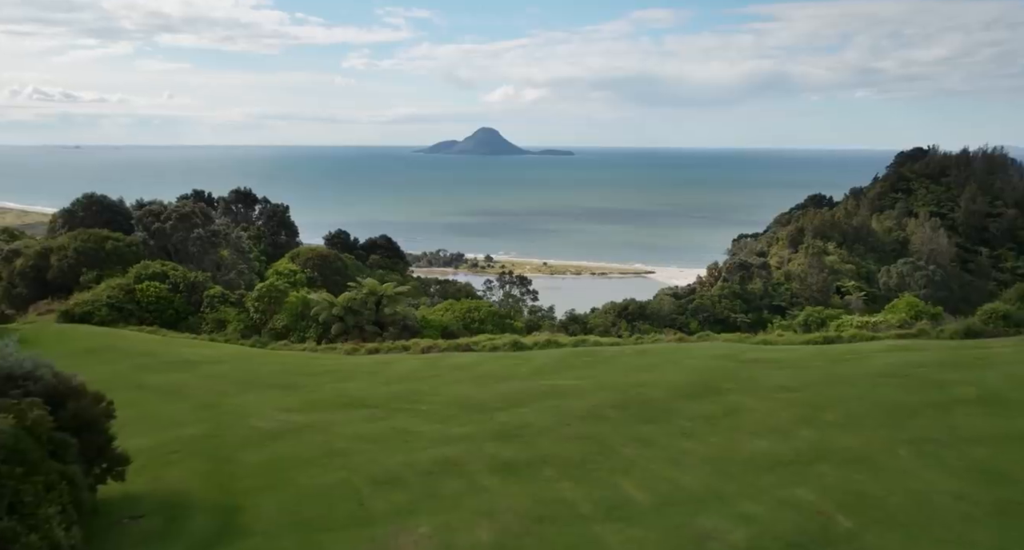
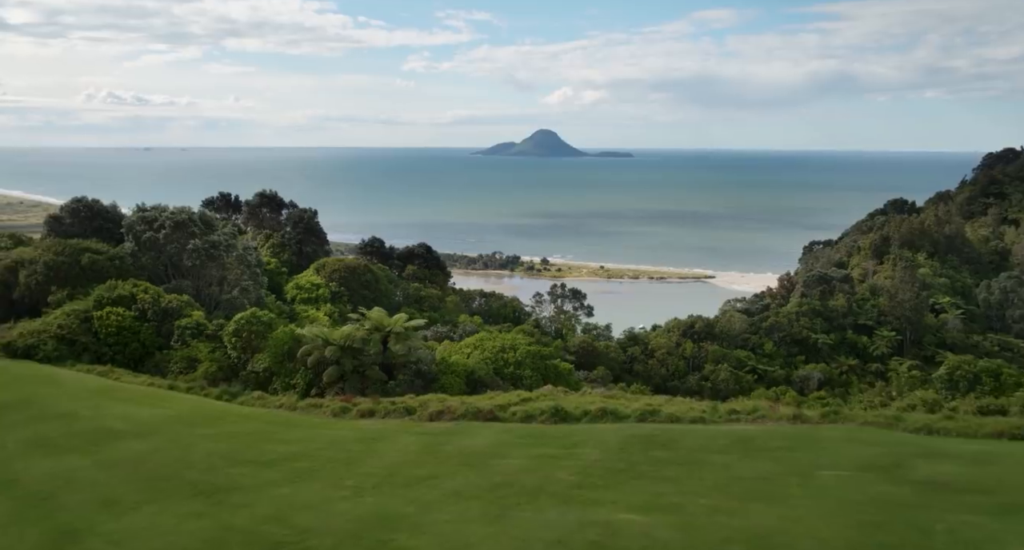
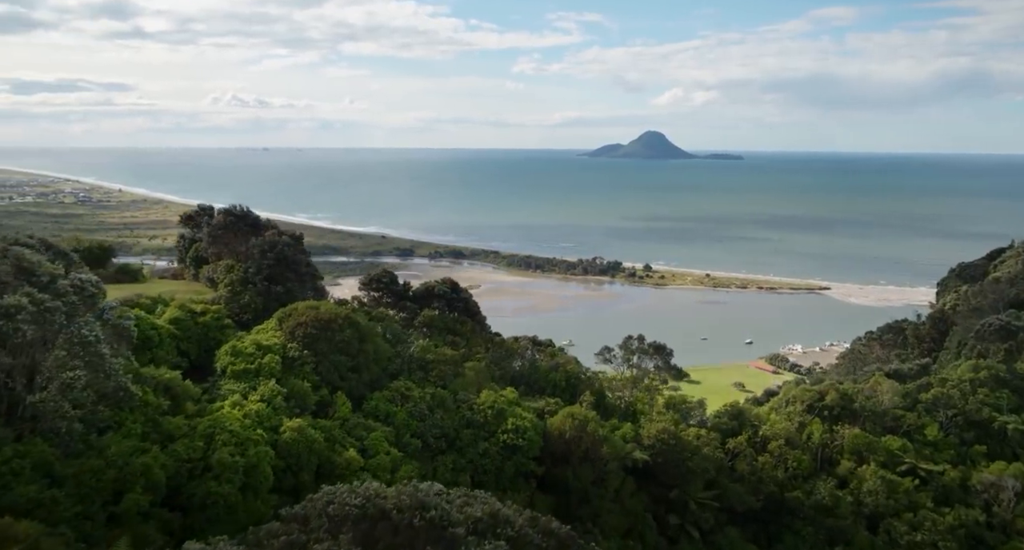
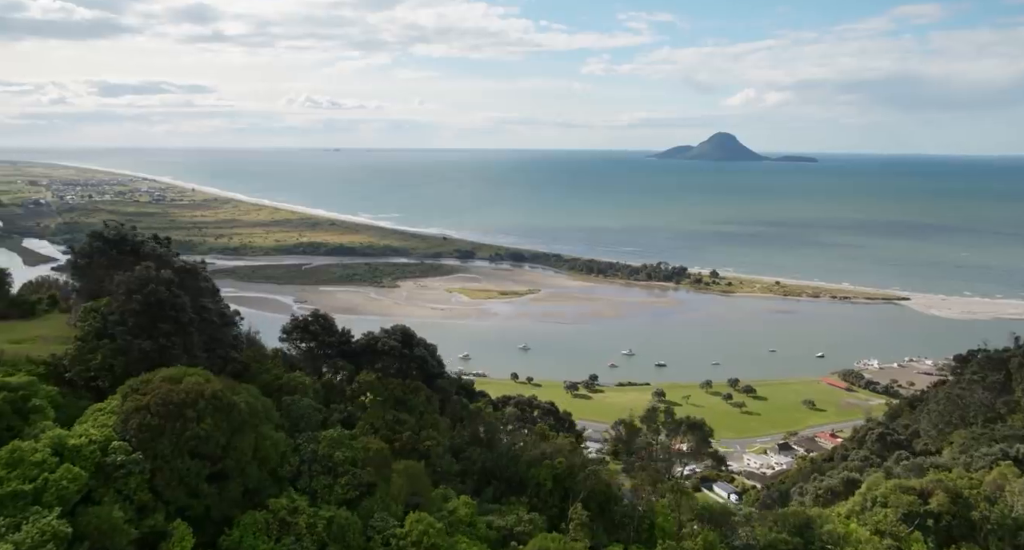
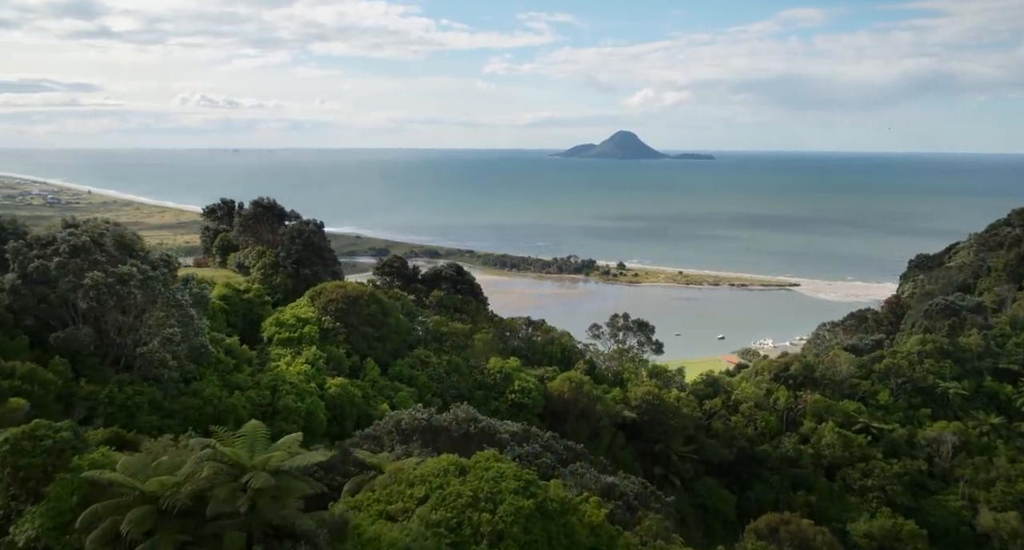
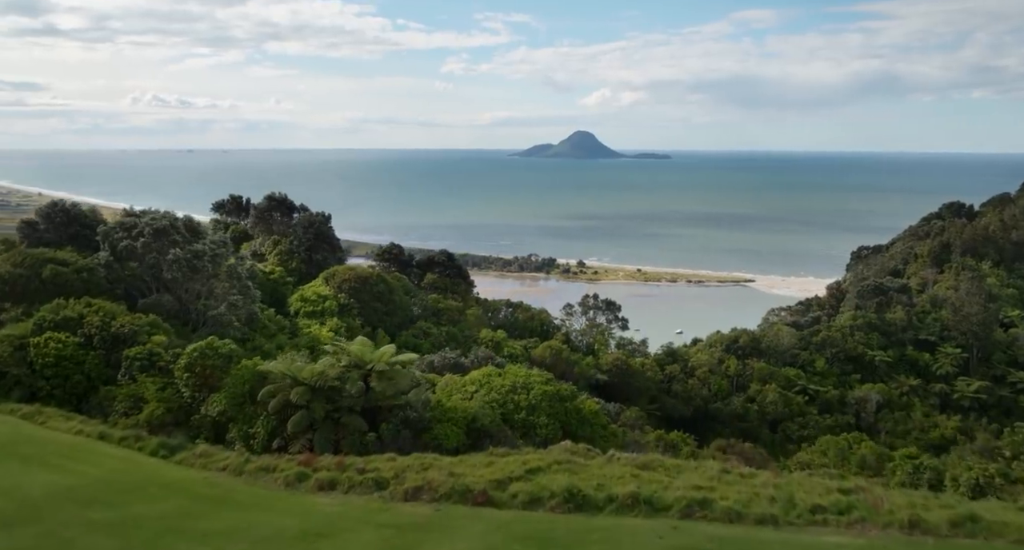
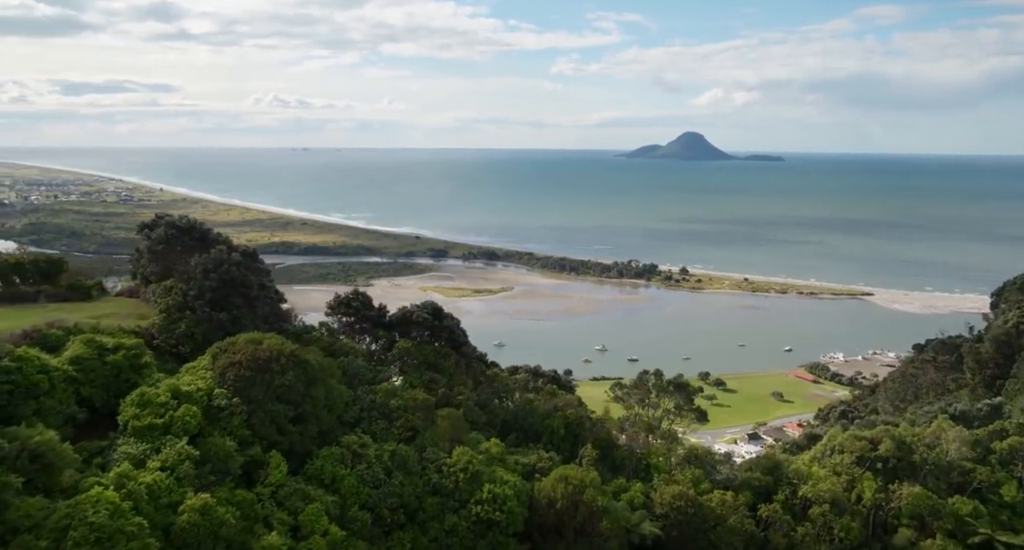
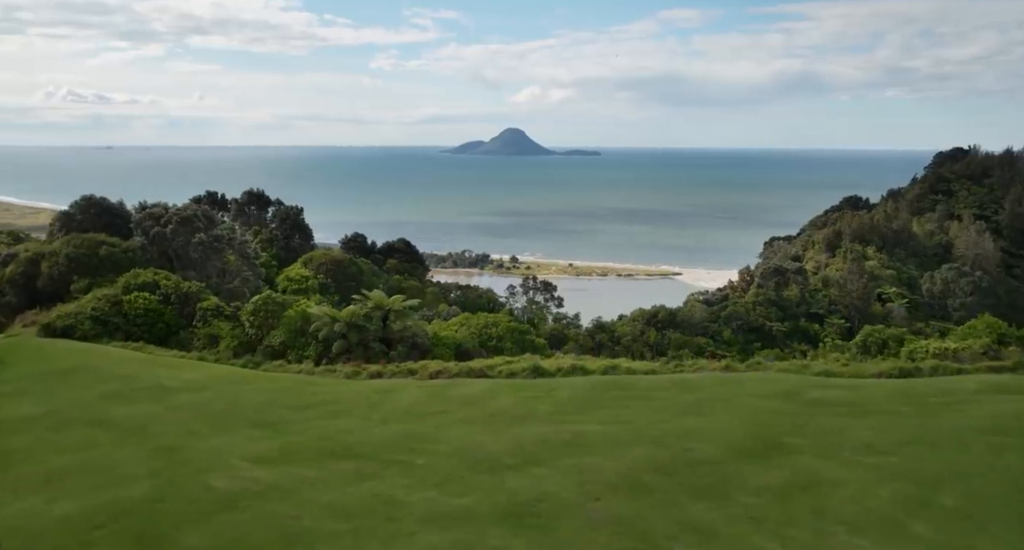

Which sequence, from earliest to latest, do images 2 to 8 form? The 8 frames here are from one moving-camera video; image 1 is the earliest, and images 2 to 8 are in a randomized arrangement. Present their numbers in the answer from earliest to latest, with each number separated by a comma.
8, 2, 6, 5, 3, 7, 4
